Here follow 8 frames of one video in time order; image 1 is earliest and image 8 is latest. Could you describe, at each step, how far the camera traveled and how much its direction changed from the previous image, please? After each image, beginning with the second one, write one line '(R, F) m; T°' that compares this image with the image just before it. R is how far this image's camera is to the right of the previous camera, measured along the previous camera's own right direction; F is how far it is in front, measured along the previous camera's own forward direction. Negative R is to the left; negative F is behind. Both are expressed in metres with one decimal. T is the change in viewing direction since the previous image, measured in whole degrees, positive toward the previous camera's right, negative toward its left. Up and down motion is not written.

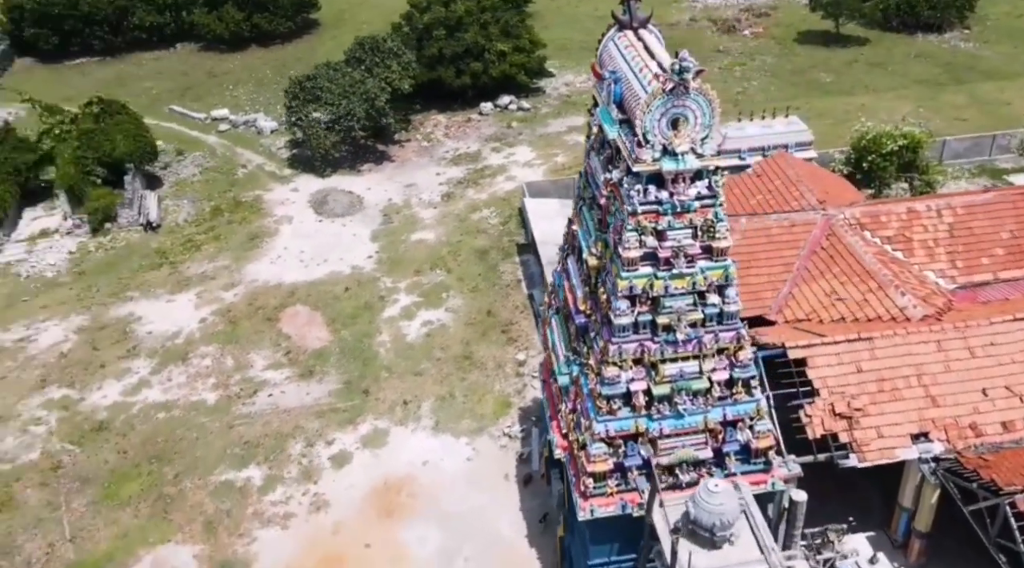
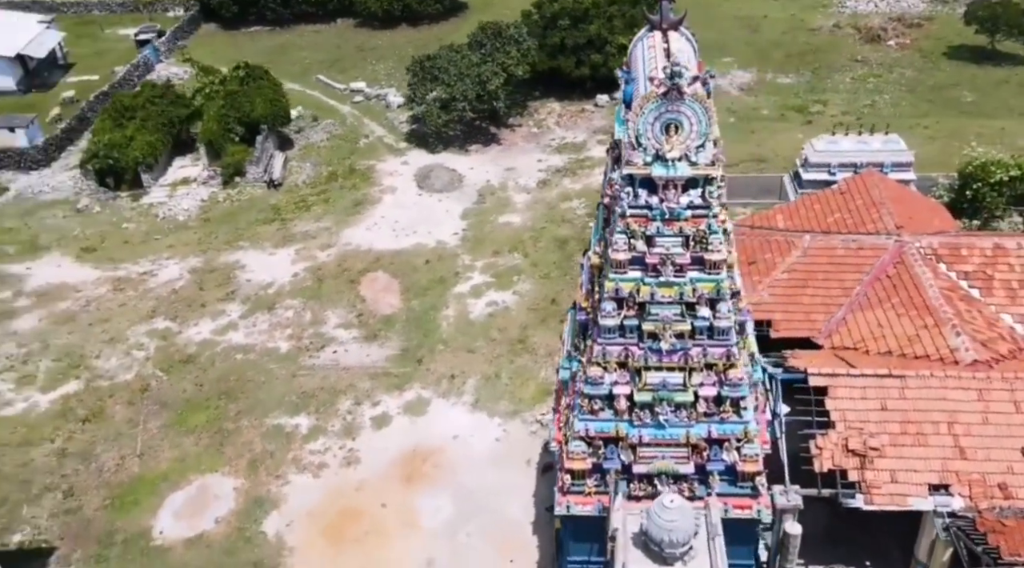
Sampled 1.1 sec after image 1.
(+3.7, -0.1) m; -13°
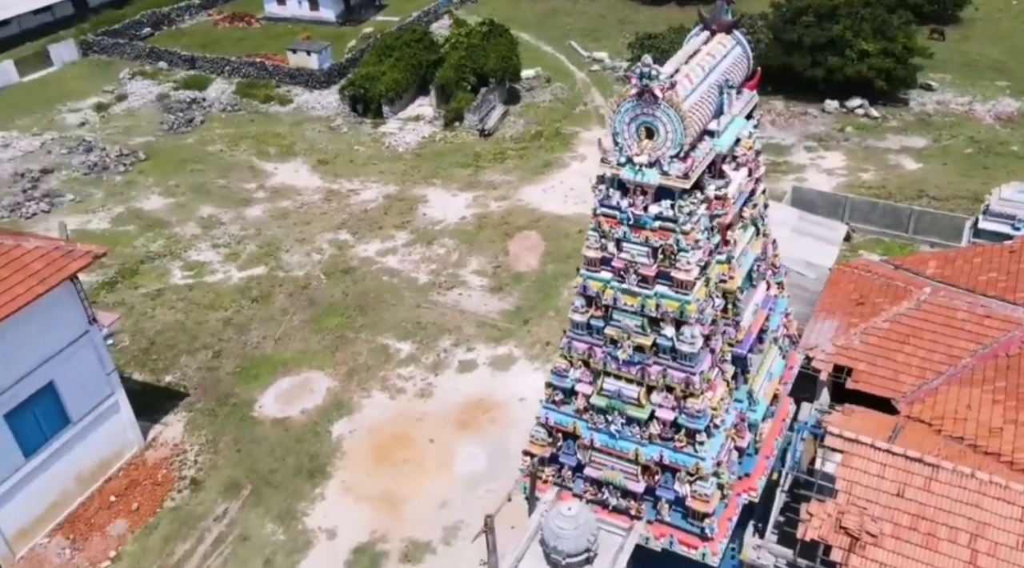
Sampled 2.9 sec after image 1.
(+6.7, +0.9) m; -23°
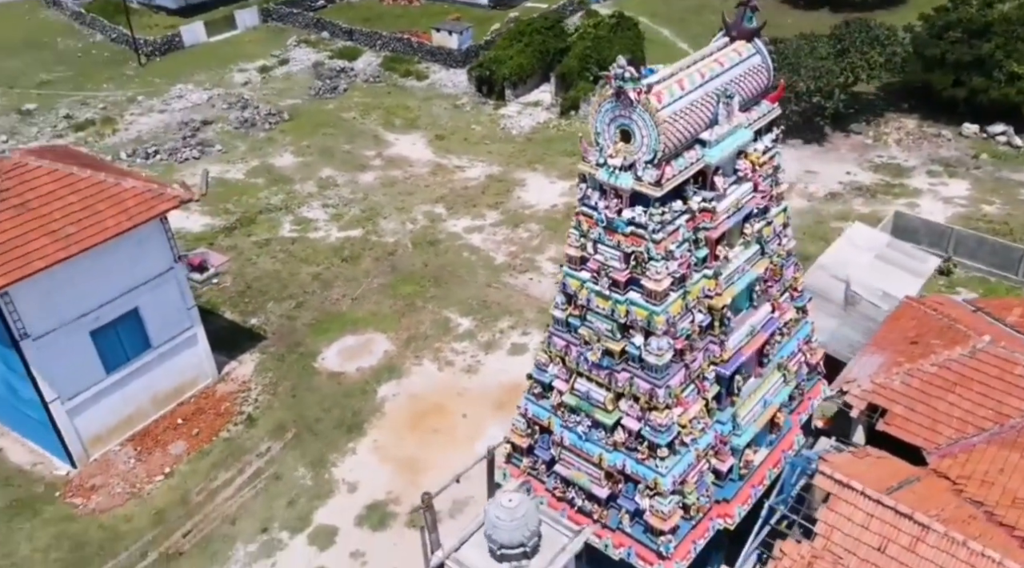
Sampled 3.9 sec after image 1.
(+3.7, +0.1) m; -12°
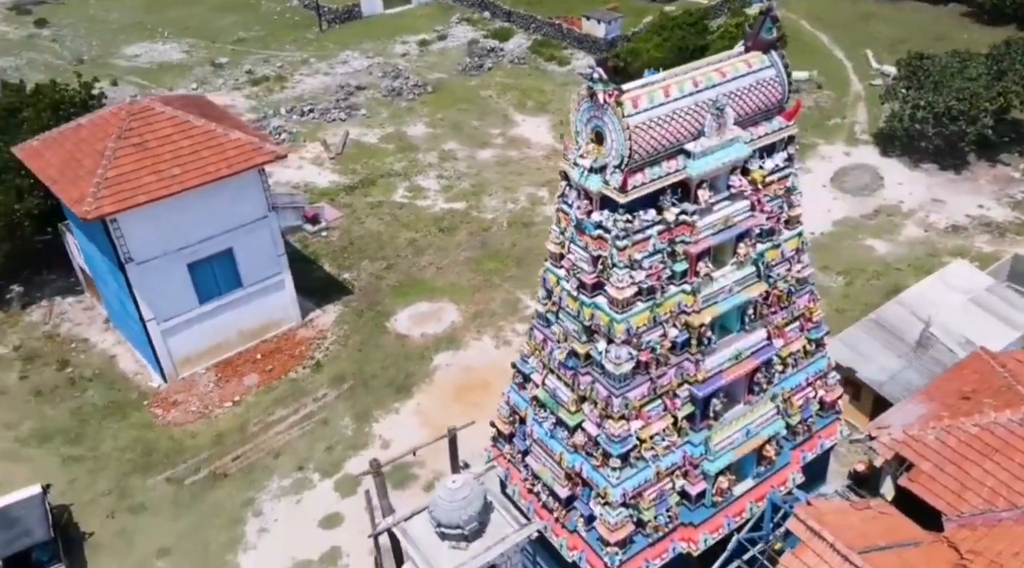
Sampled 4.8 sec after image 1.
(+3.9, +0.1) m; -13°
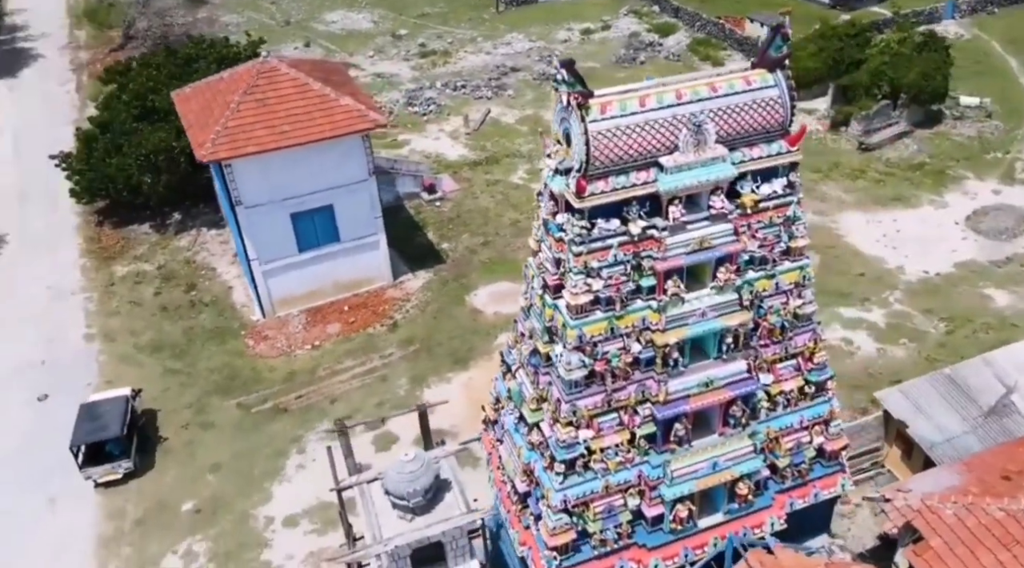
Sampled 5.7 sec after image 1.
(+4.1, +0.1) m; -13°
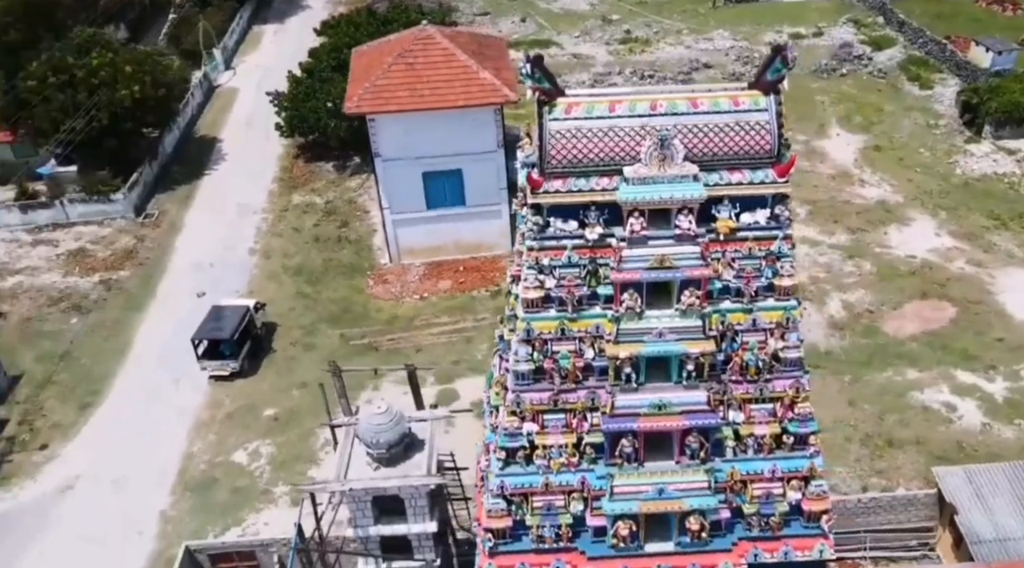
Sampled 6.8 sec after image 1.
(+5.0, +0.4) m; -16°
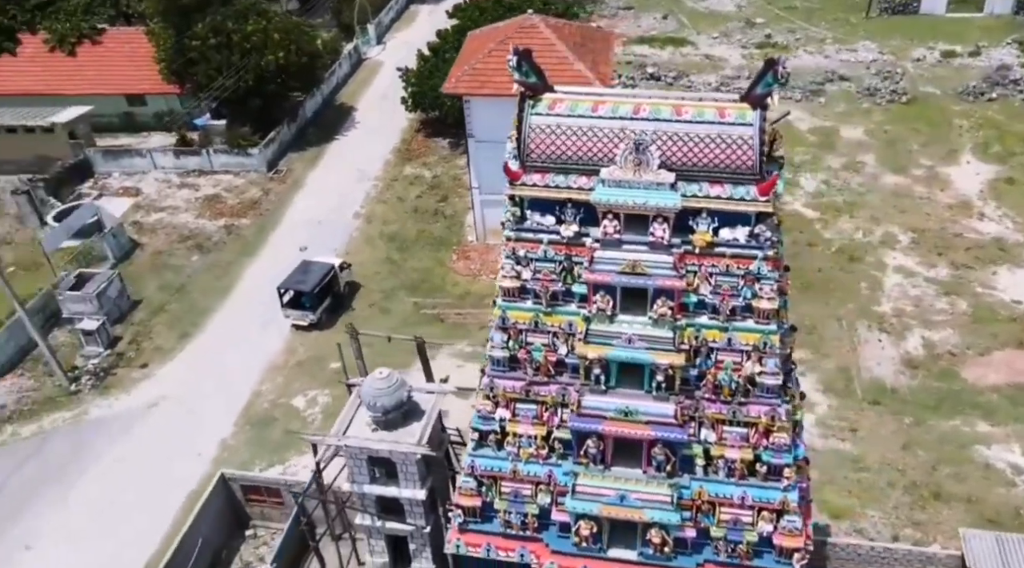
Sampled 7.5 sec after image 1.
(+3.3, +0.1) m; -11°
